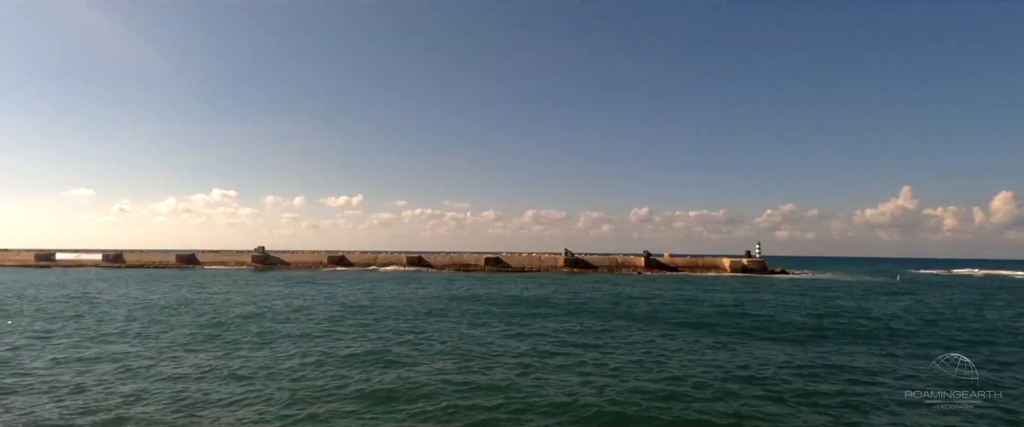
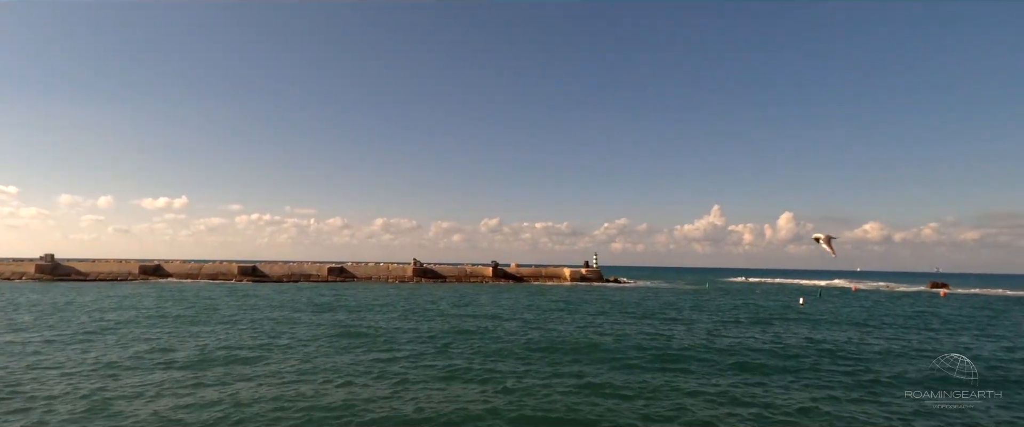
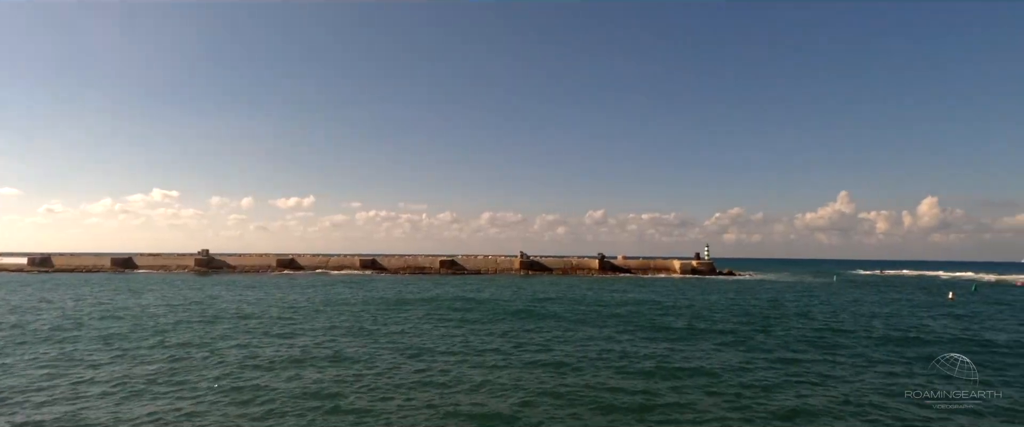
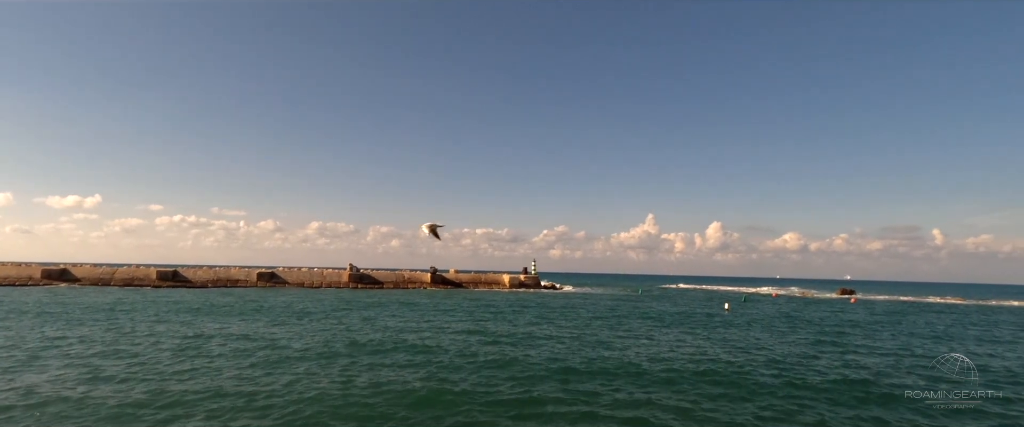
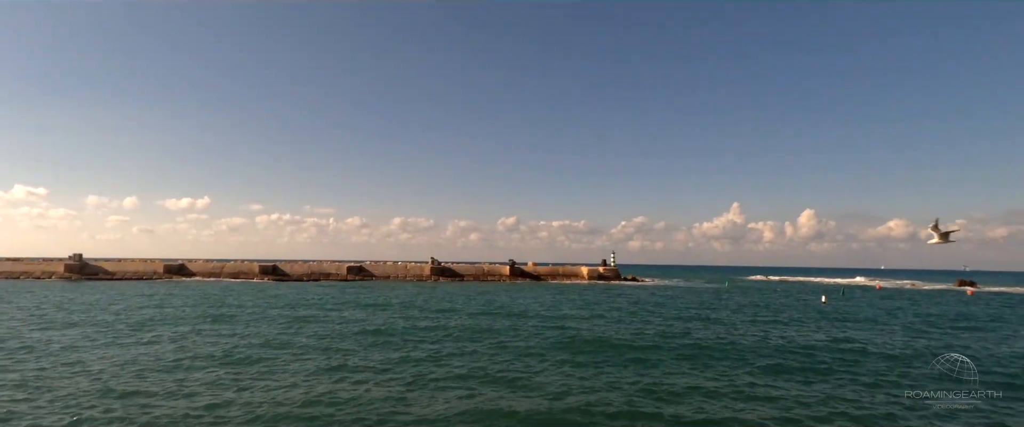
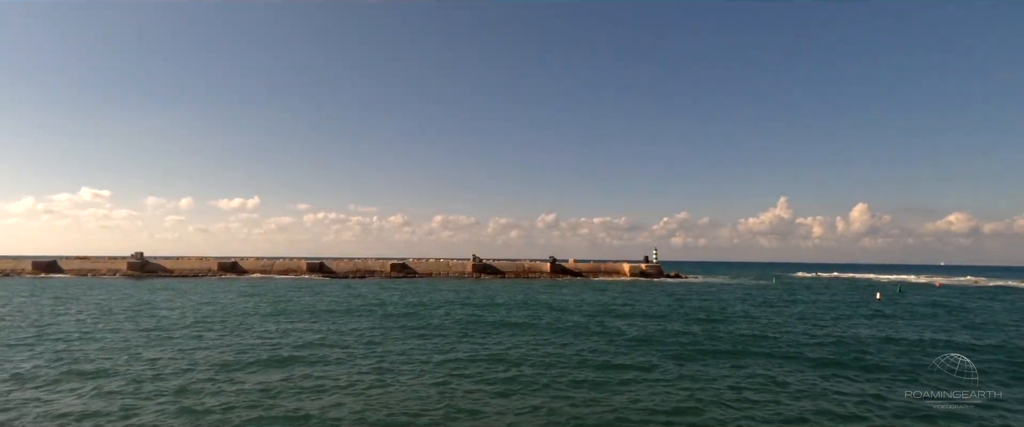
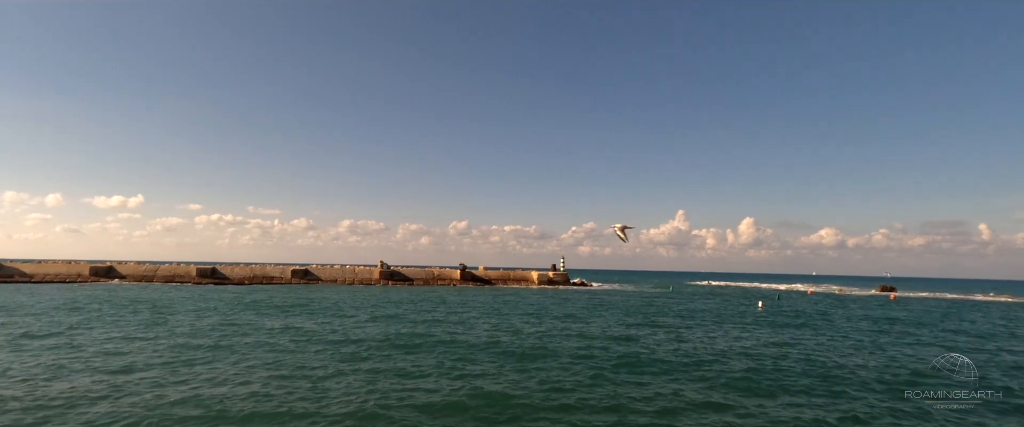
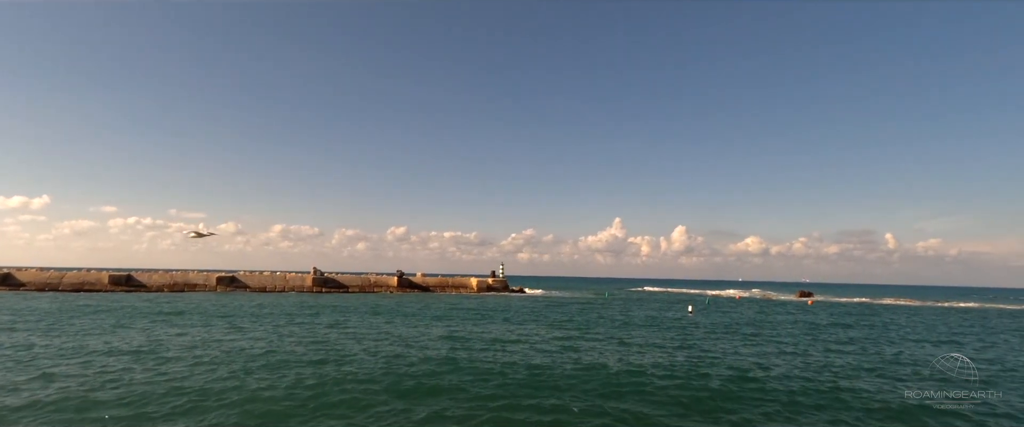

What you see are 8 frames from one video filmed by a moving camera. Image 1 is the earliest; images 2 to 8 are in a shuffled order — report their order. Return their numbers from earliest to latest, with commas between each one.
3, 6, 5, 2, 7, 4, 8
